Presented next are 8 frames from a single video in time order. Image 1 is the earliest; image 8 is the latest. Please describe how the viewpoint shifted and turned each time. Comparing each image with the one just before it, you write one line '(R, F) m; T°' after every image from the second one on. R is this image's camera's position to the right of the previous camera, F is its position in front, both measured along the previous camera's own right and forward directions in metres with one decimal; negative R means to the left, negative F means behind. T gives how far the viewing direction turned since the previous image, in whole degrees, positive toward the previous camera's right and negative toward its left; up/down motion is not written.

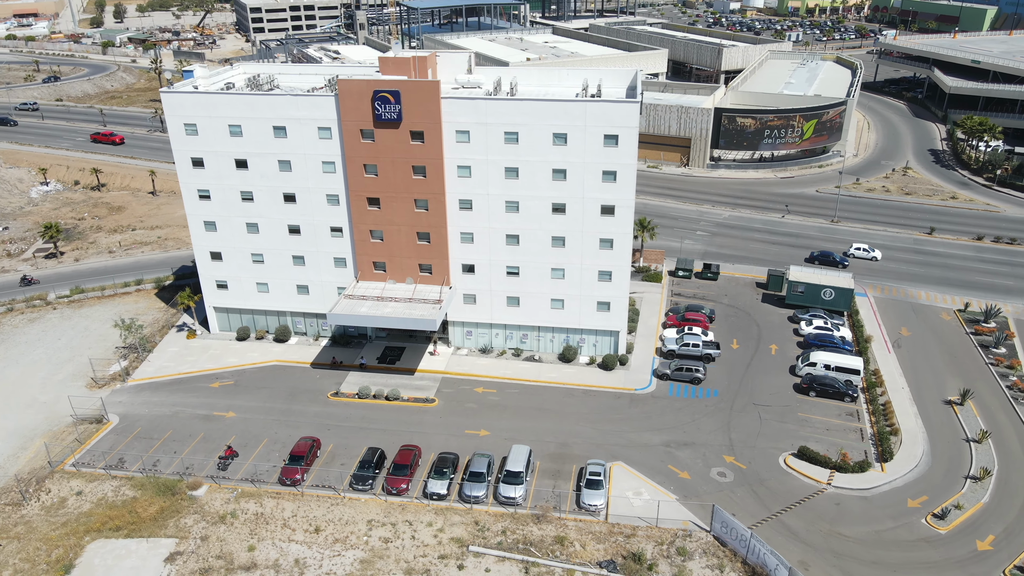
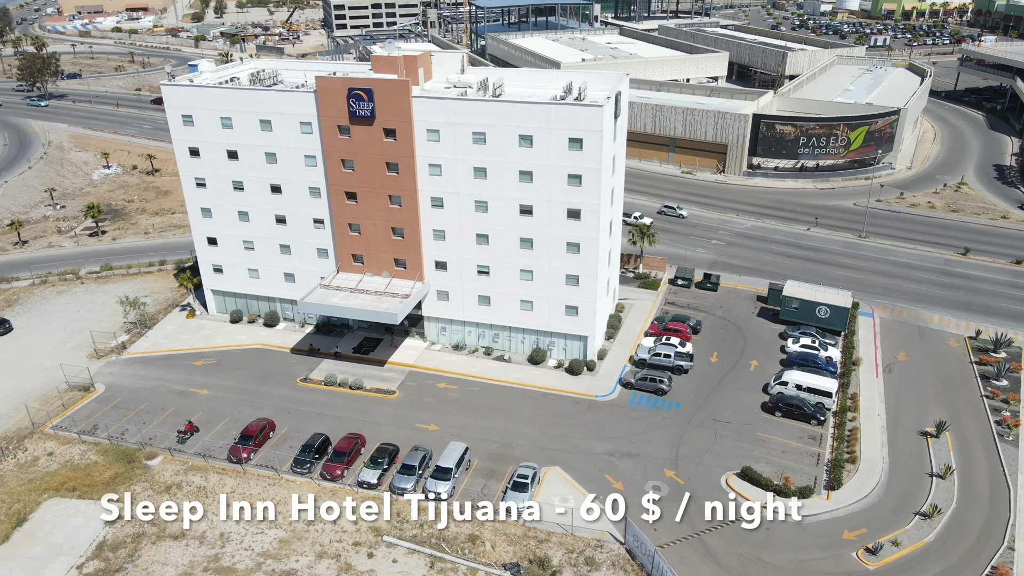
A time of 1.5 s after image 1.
(+8.6, +0.2) m; -7°
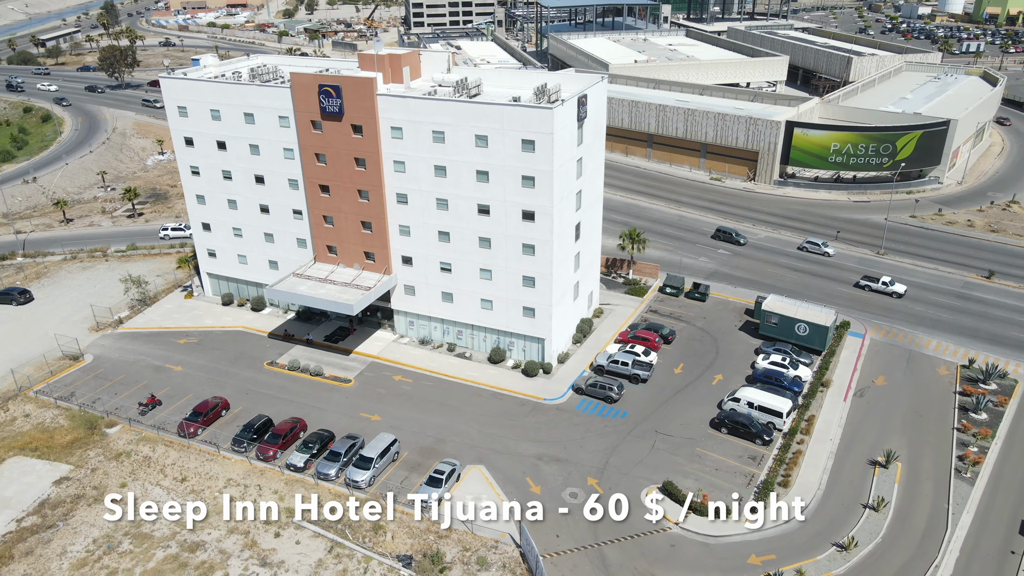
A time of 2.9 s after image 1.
(+9.4, +0.3) m; -7°
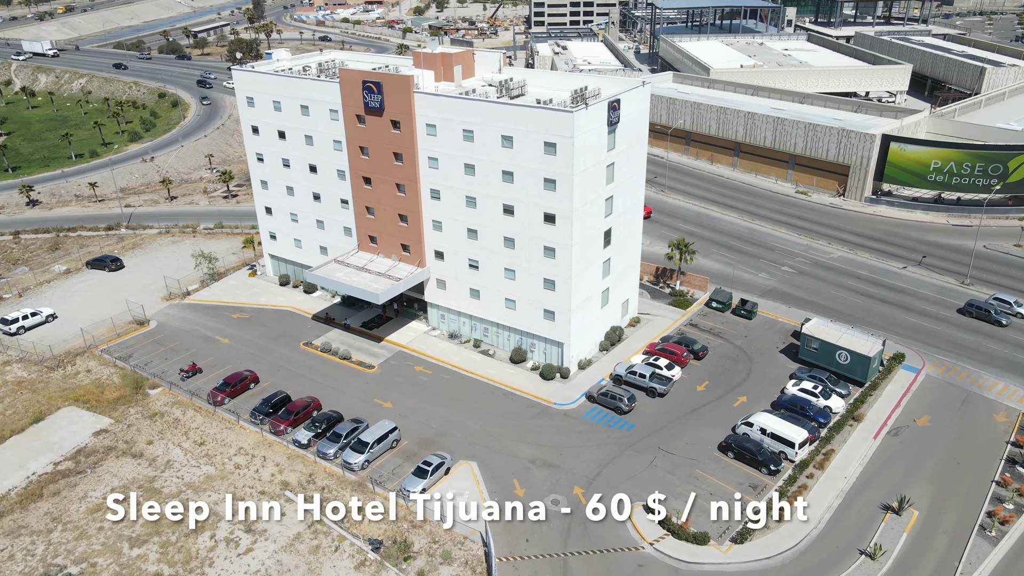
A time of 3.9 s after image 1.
(+7.1, +0.5) m; -9°
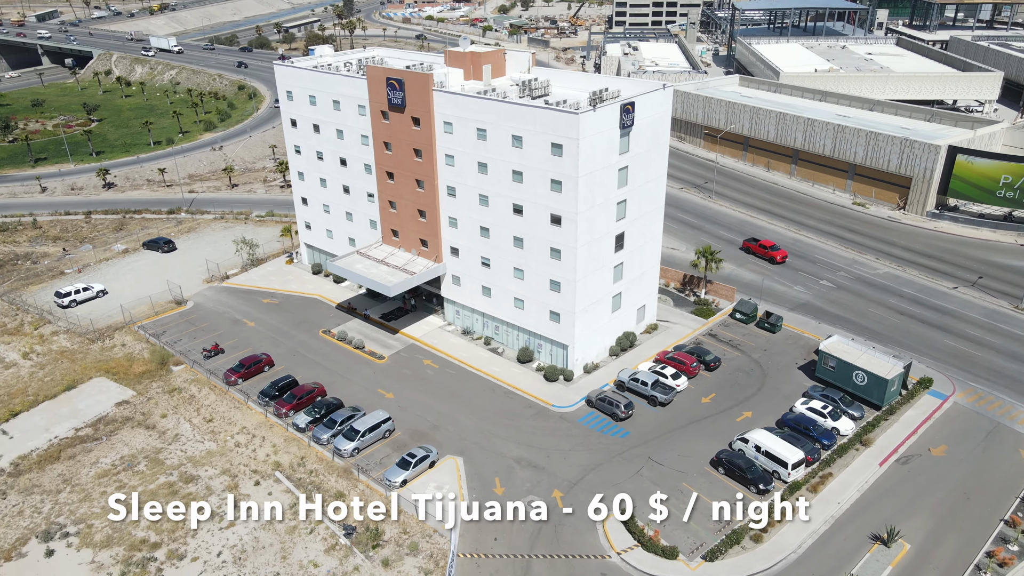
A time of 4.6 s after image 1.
(+5.5, +0.2) m; -6°
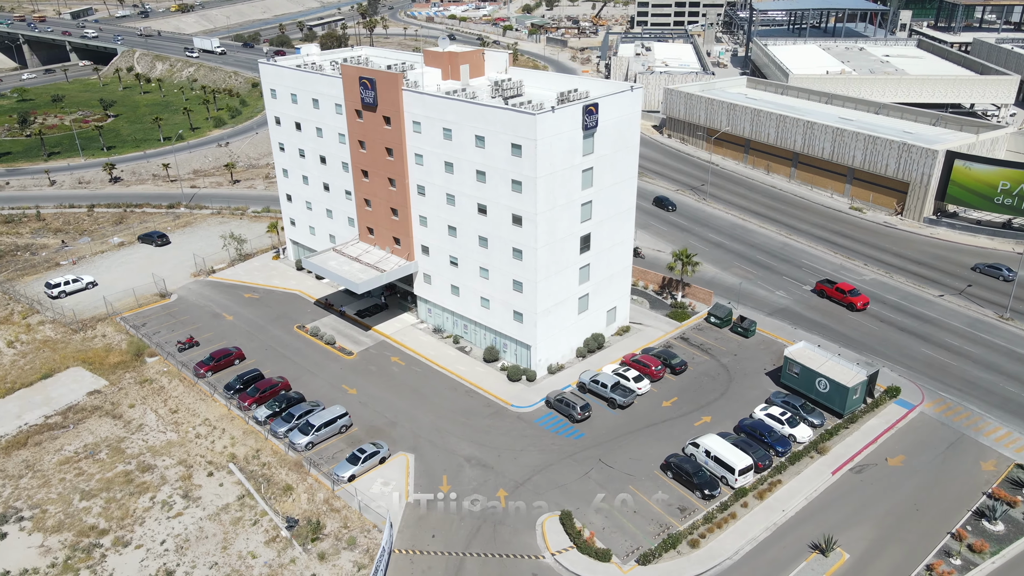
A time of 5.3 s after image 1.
(+4.8, -0.1) m; -2°
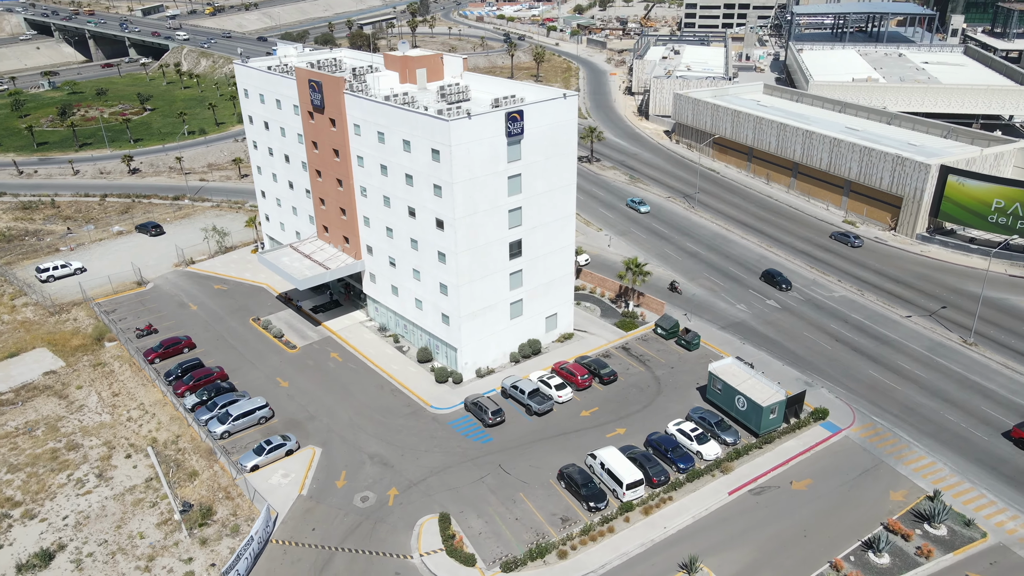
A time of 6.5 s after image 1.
(+9.8, -0.1) m; -5°
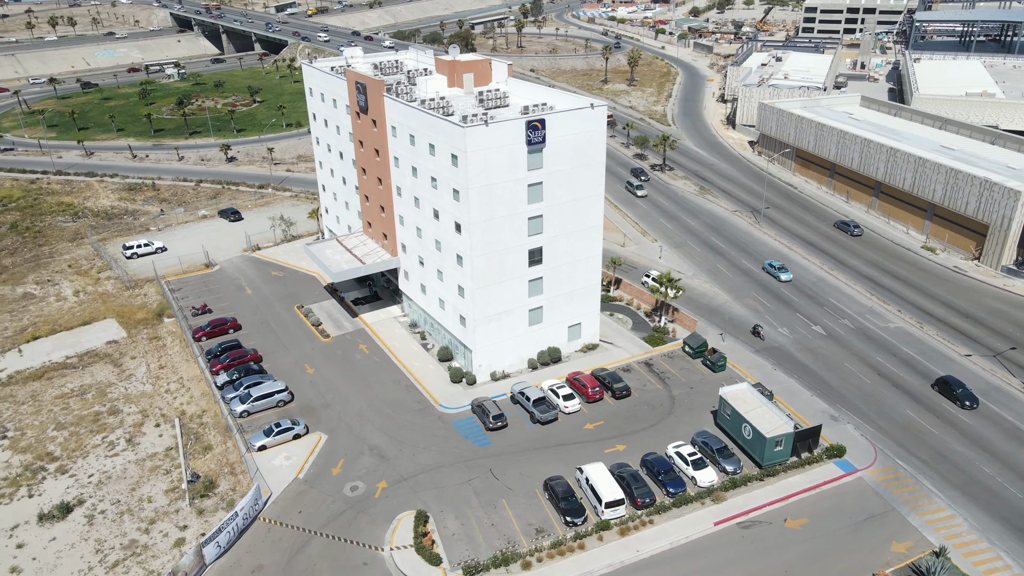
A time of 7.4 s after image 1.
(+6.7, +0.2) m; -8°
